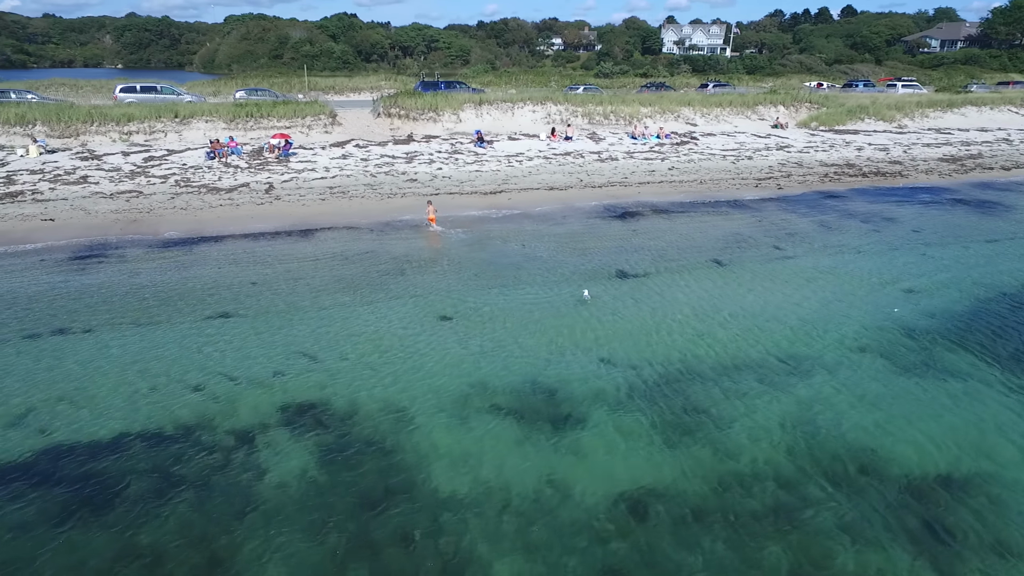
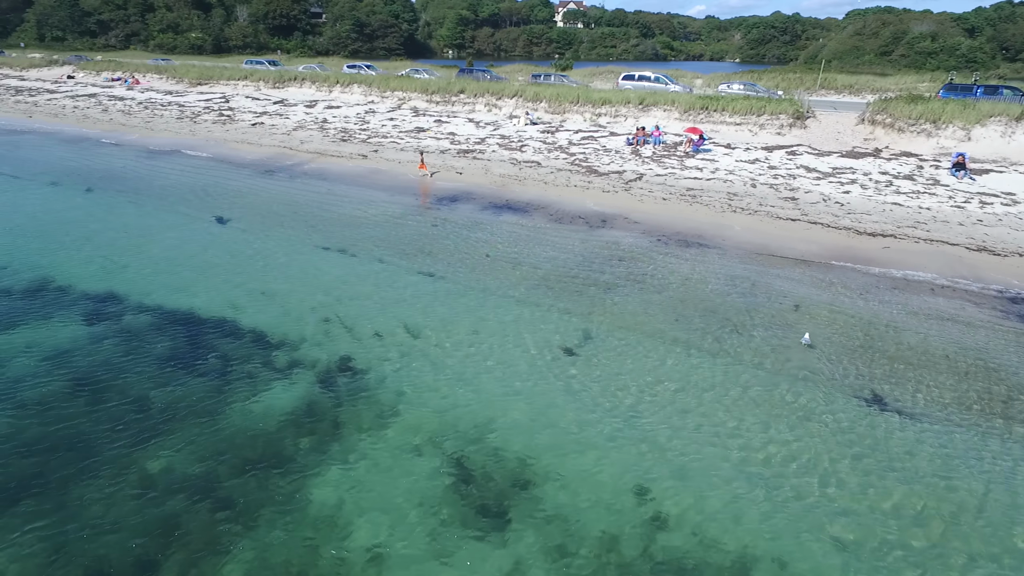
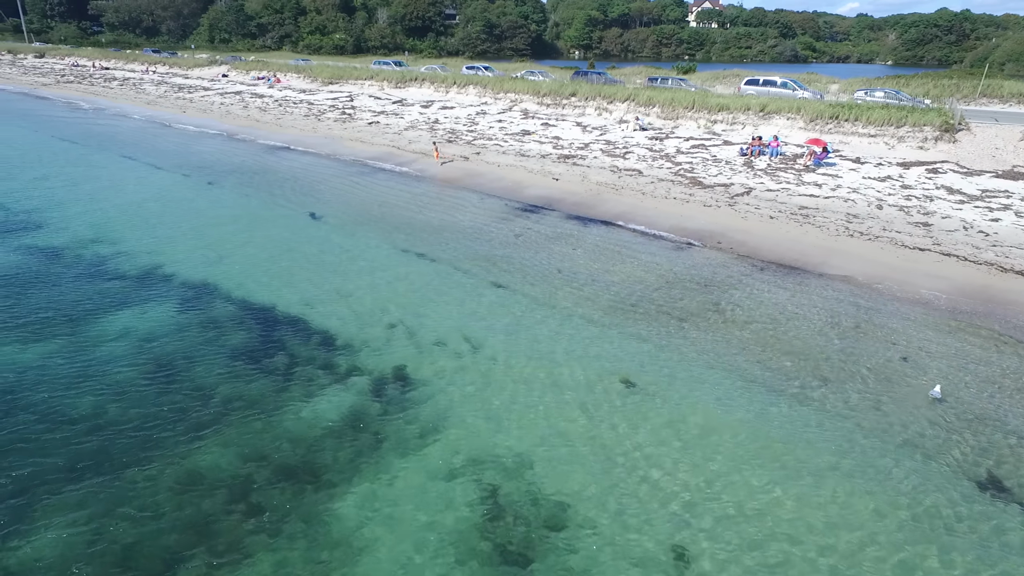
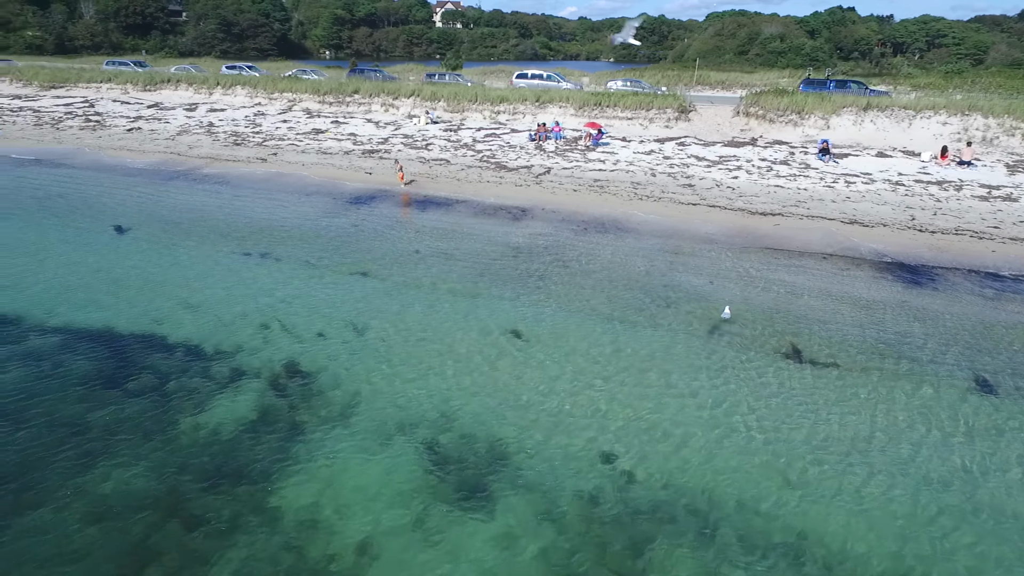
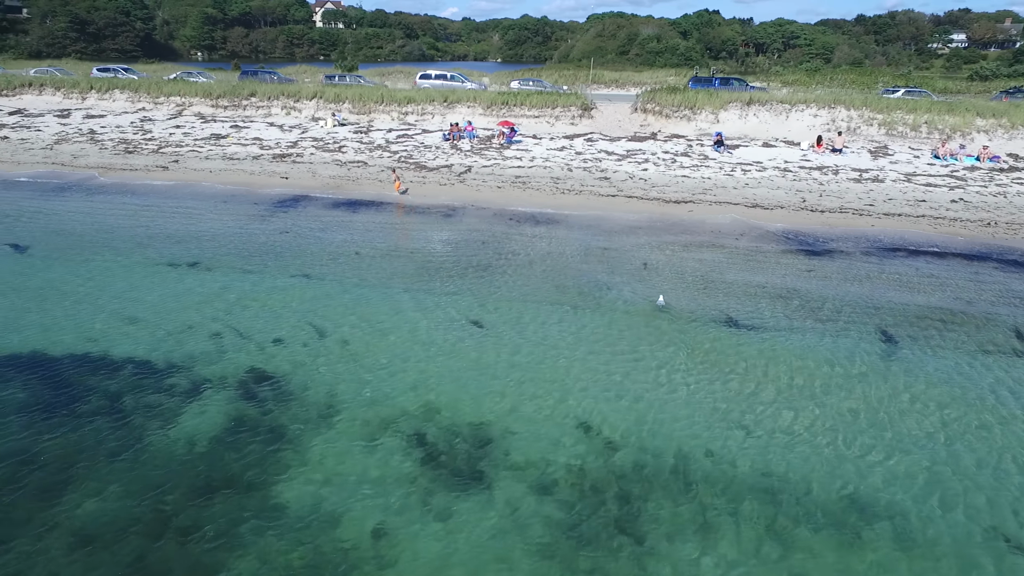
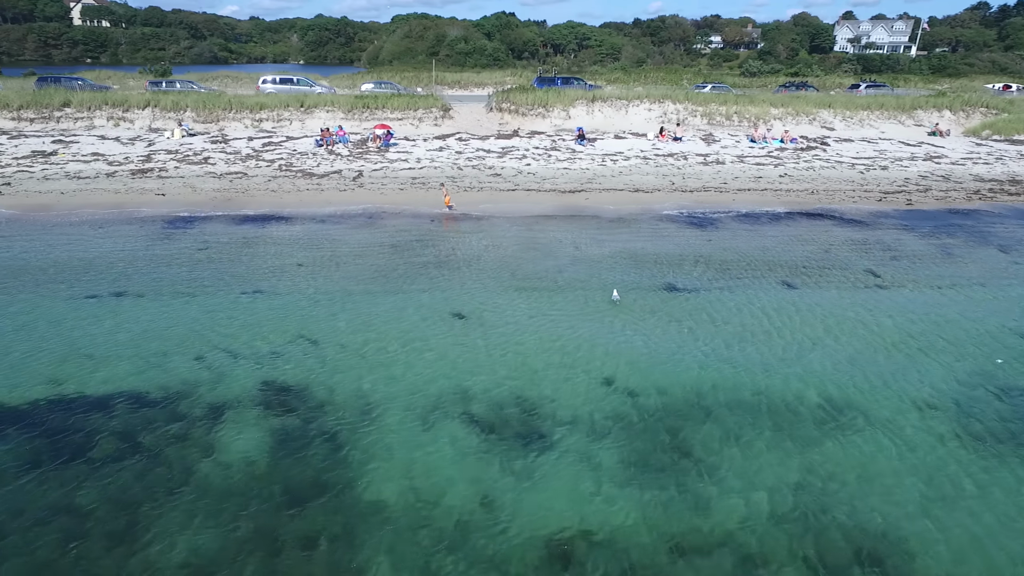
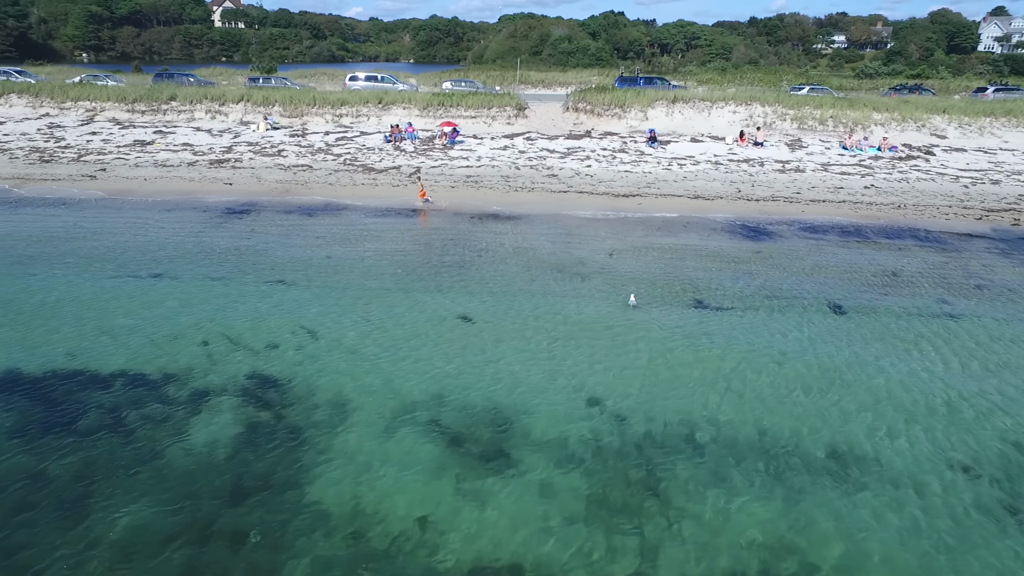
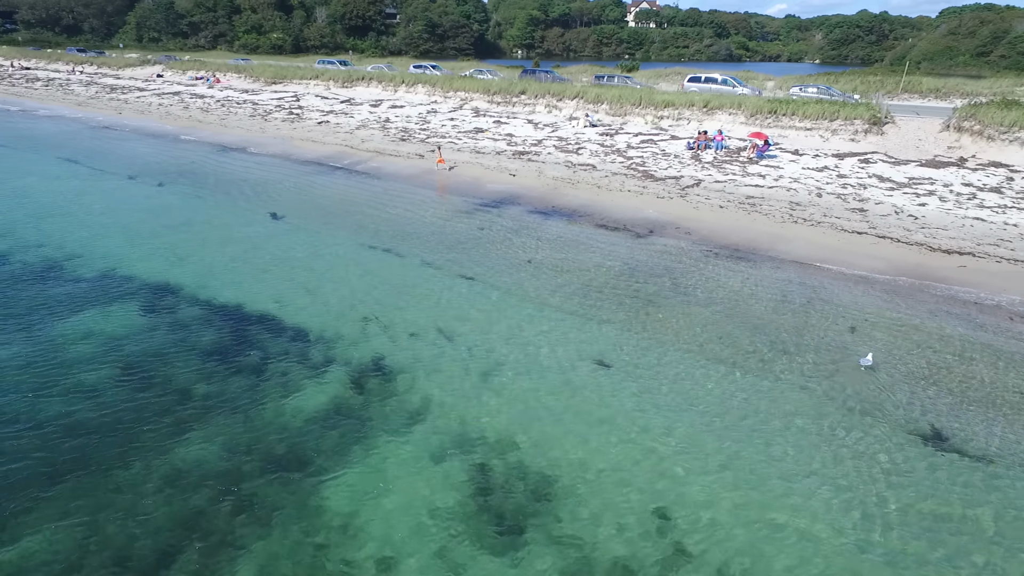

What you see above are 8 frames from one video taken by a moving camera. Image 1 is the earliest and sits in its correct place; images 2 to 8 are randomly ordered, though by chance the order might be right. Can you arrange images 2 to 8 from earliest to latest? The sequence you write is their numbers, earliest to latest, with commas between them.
6, 7, 5, 4, 2, 8, 3
